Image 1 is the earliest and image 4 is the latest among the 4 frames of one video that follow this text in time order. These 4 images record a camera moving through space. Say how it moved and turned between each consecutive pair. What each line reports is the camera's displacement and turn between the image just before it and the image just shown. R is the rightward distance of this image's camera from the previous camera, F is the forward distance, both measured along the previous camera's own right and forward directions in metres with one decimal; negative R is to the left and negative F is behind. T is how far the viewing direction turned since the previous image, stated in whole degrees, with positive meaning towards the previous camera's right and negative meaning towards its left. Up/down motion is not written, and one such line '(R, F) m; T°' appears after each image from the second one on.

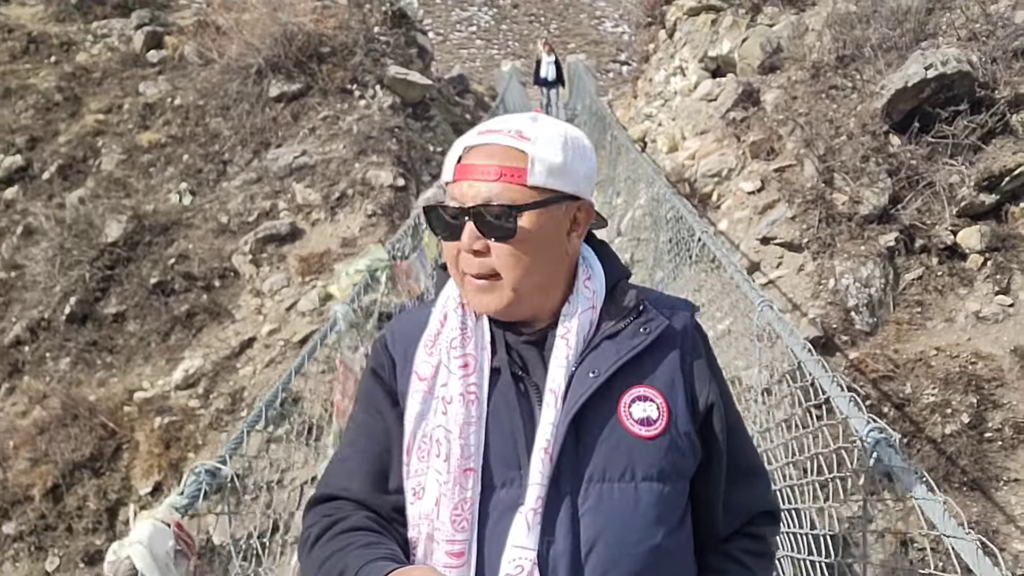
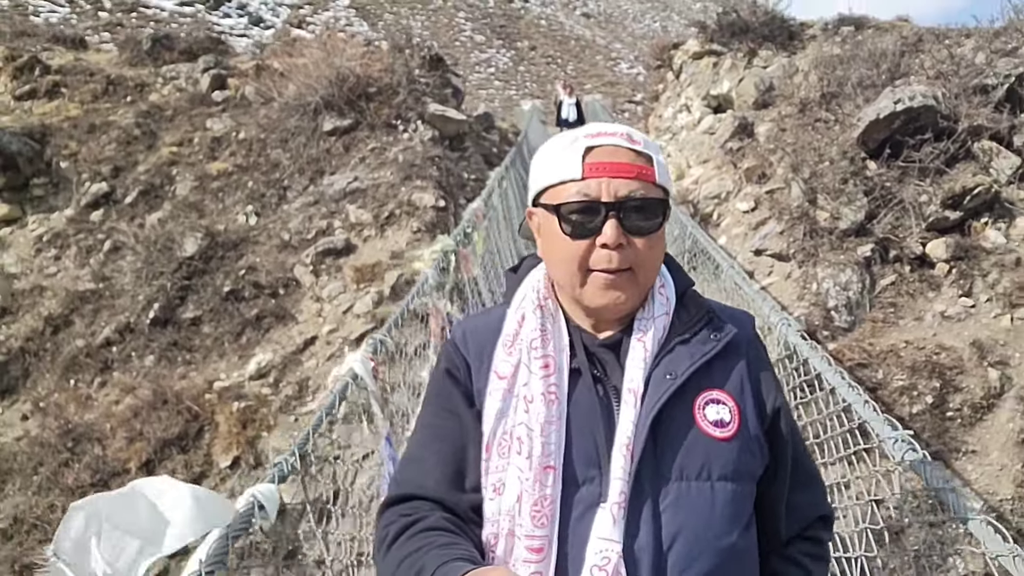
(-0.1, -0.8) m; -1°
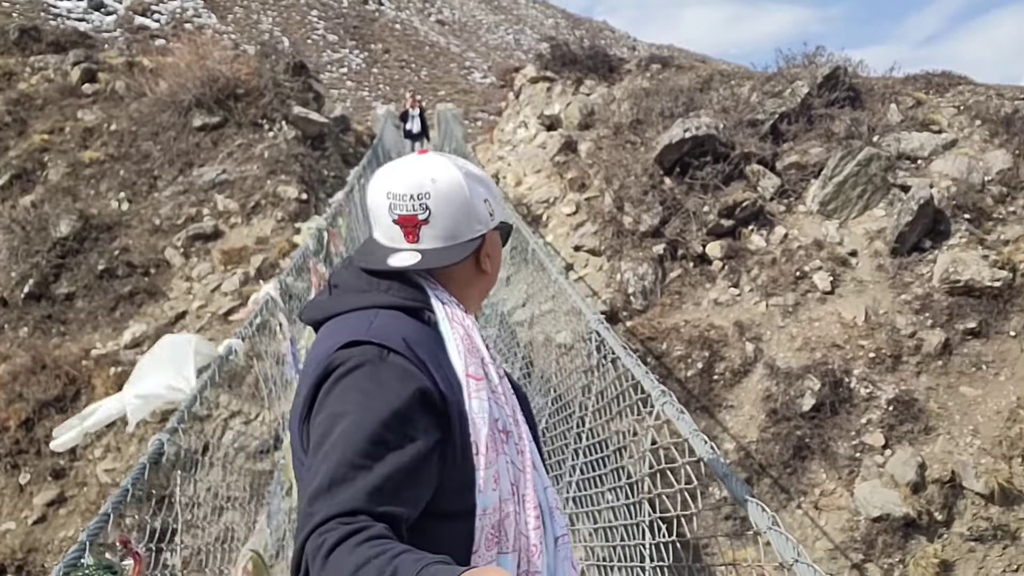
(0.0, -1.0) m; +9°
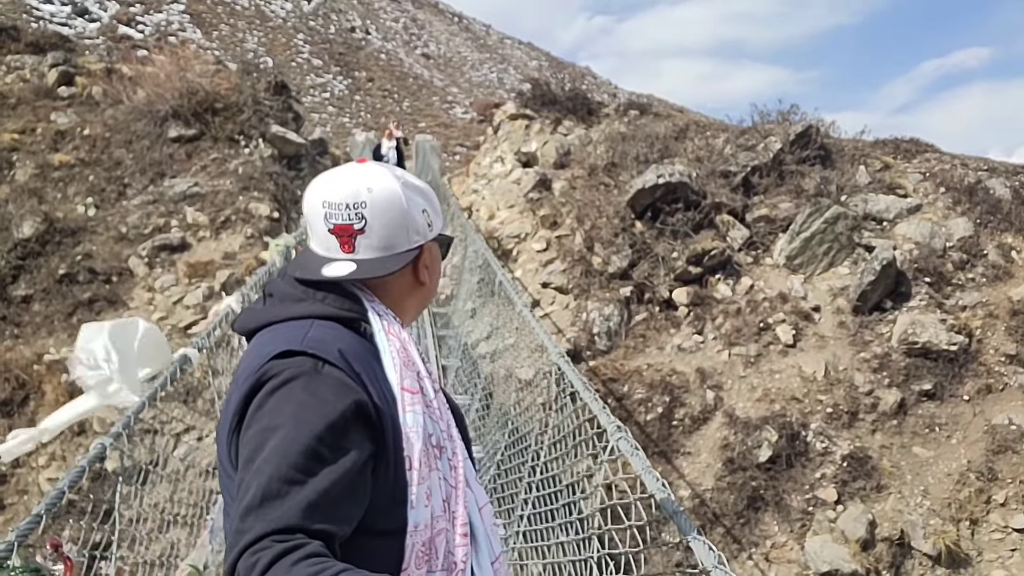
(0.0, 0.0) m; +2°
